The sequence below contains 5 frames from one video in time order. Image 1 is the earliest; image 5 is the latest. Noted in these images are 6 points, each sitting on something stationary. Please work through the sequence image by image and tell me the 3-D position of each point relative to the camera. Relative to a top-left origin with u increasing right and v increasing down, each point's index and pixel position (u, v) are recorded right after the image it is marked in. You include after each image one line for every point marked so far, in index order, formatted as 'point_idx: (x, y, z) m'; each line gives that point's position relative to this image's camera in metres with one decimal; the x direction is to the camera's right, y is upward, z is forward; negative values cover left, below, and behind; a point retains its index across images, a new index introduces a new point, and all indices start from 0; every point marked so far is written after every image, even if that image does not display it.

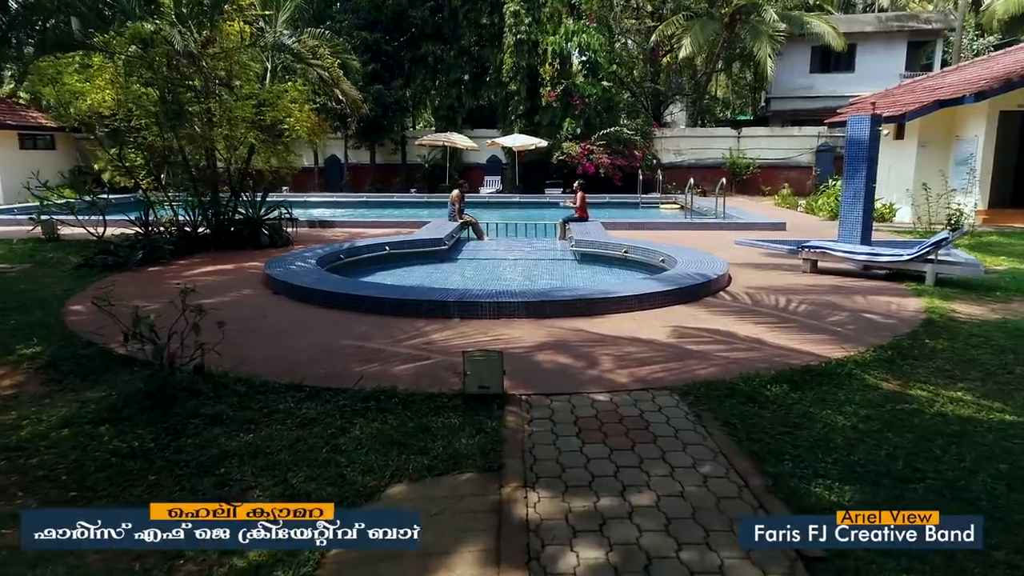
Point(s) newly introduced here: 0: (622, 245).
0: (+1.8, +0.7, +11.6) m
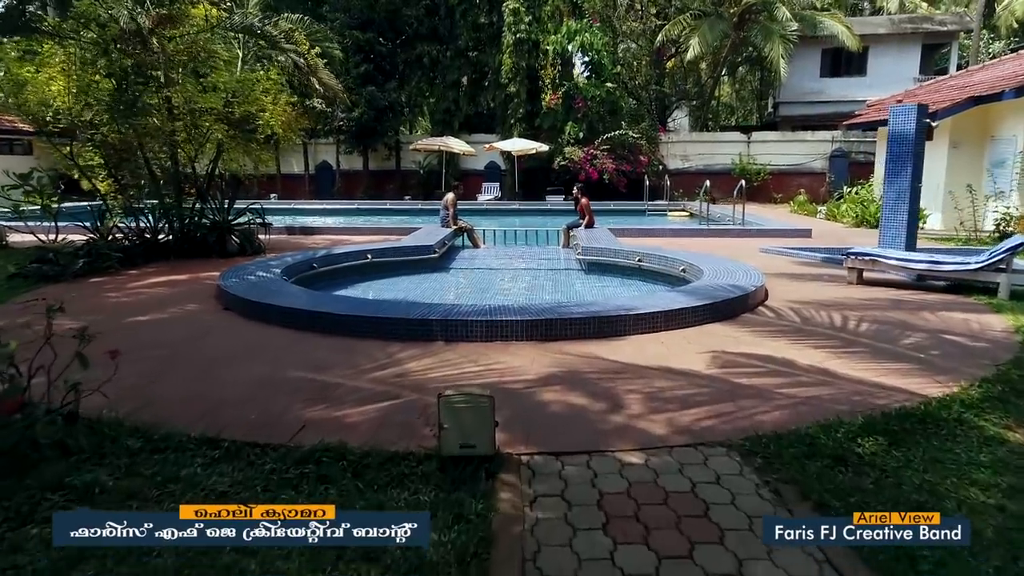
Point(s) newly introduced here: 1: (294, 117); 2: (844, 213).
0: (+1.7, +0.5, +10.2) m
1: (-3.9, +3.0, +13.0) m
2: (+7.9, +1.7, +17.3) m
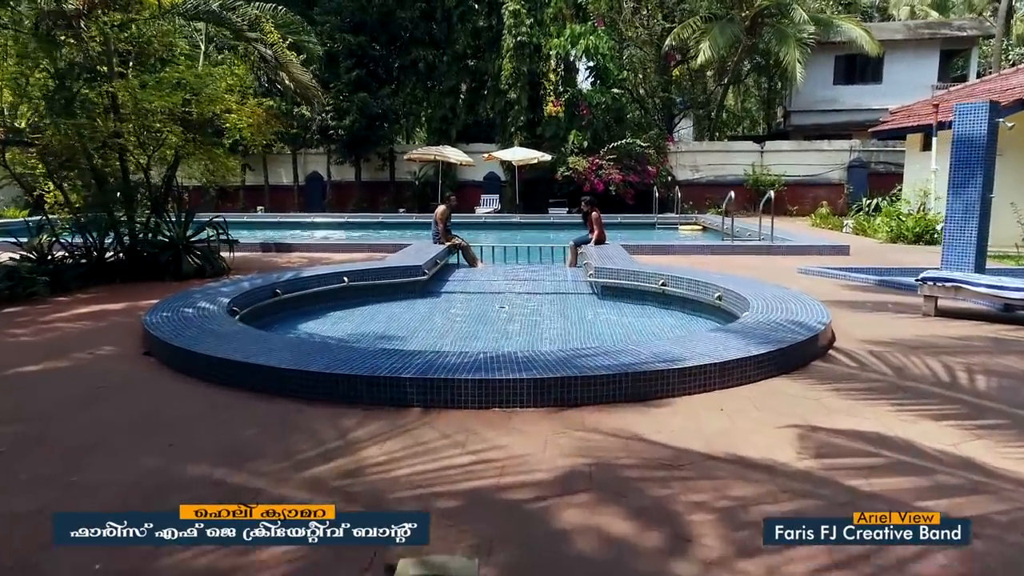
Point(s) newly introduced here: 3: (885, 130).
0: (+1.8, +0.2, +8.7) m
1: (-3.9, +2.6, +11.6) m
2: (+7.9, +1.3, +15.8) m
3: (+9.9, +4.2, +19.4) m
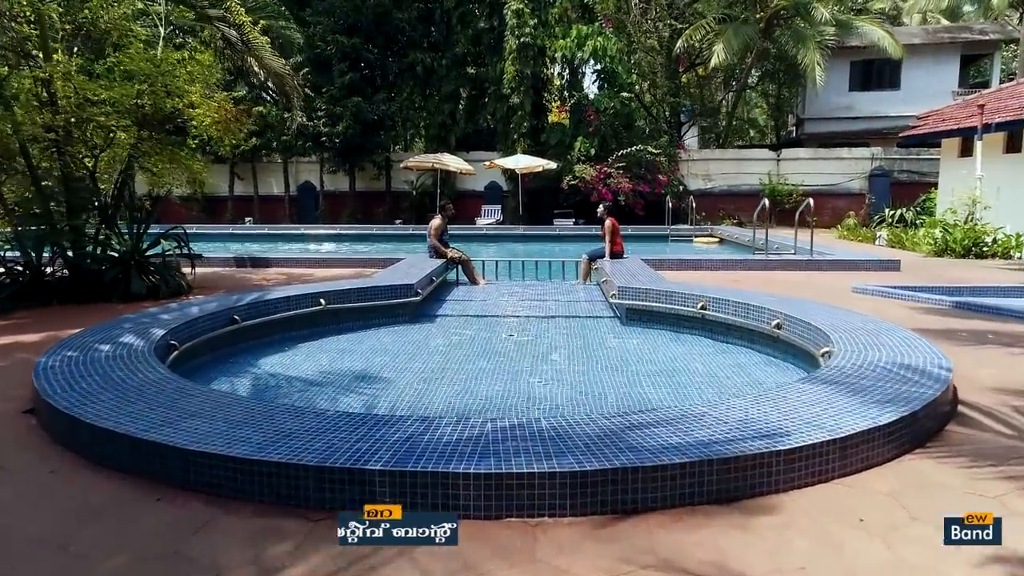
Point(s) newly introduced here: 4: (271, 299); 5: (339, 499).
0: (+1.8, -0.1, +7.3) m
1: (-3.8, +2.4, +10.2) m
2: (+8.0, +0.9, +14.4) m
3: (+10.0, +3.8, +18.0) m
4: (-2.3, -0.1, +7.0) m
5: (-0.7, -0.8, +2.8) m
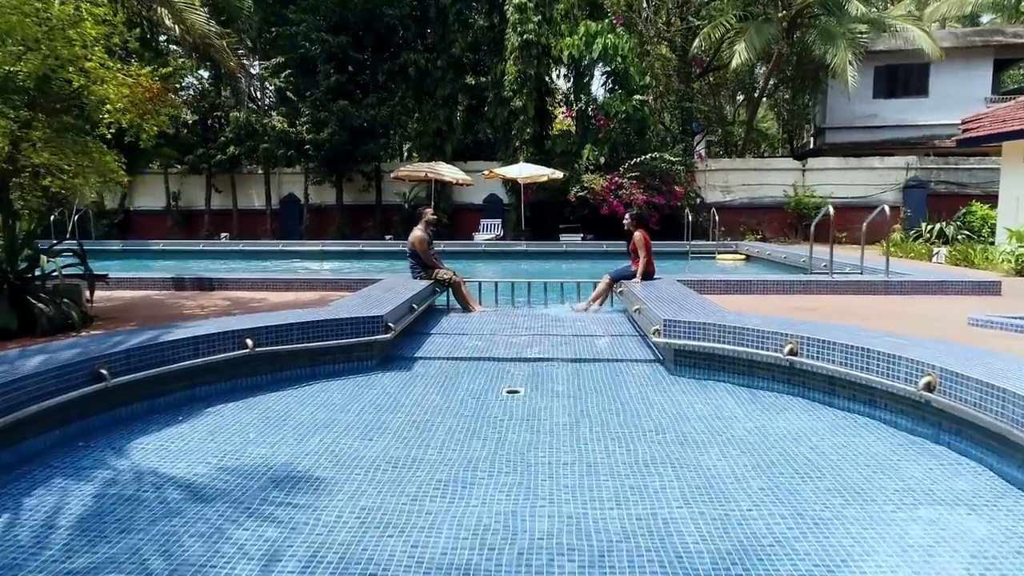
0: (+1.9, -0.3, +5.1) m
1: (-3.8, +2.0, +8.0) m
2: (+8.1, +0.5, +12.3) m
3: (+10.1, +3.3, +15.9) m
4: (-2.3, -0.3, +4.8) m
5: (-0.6, -0.9, +0.6) m
